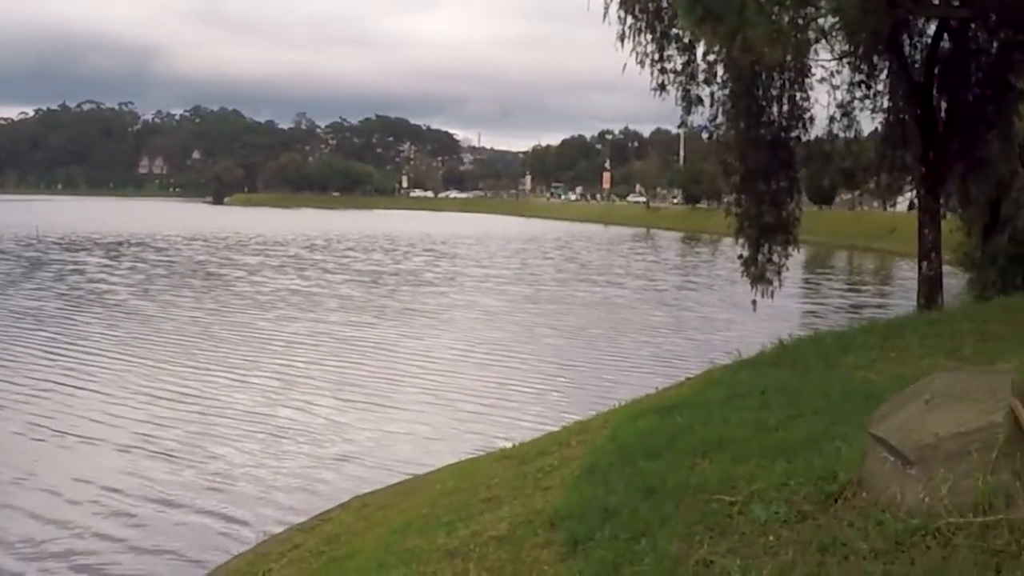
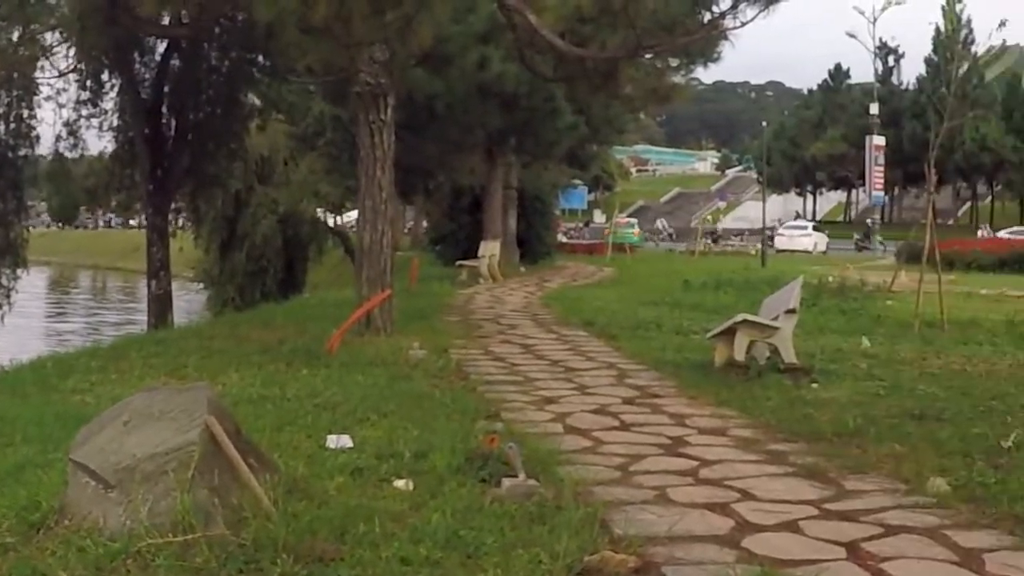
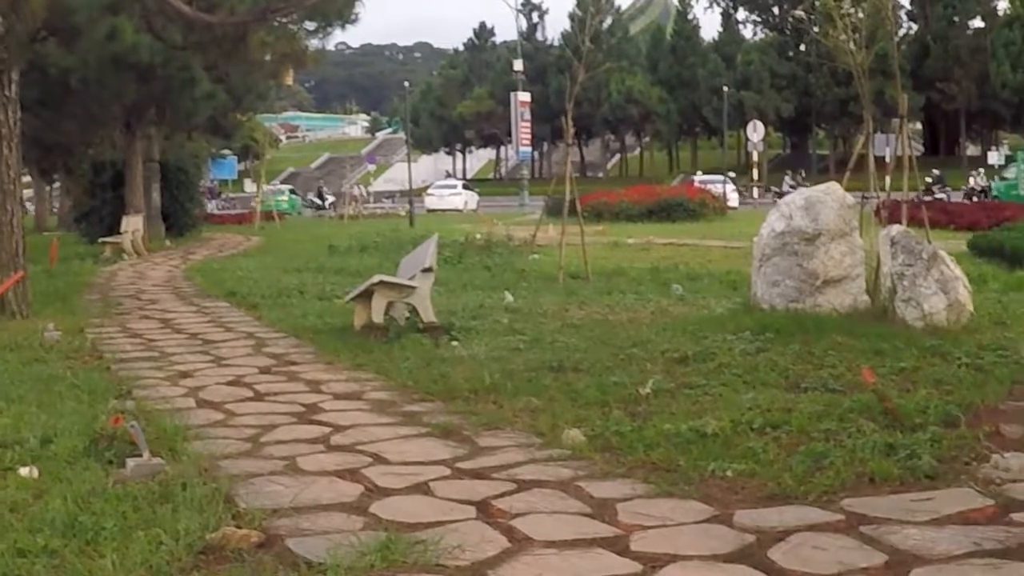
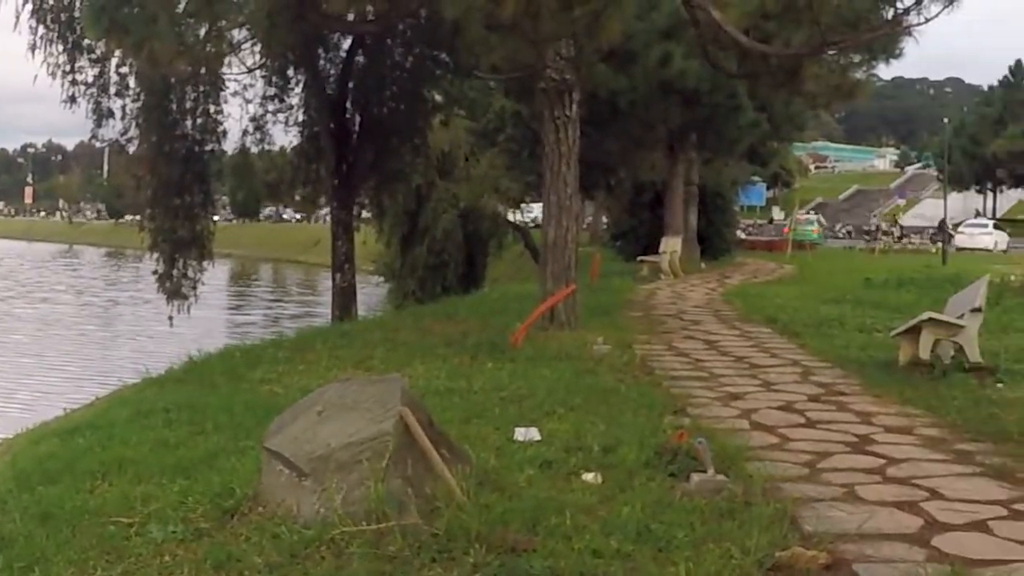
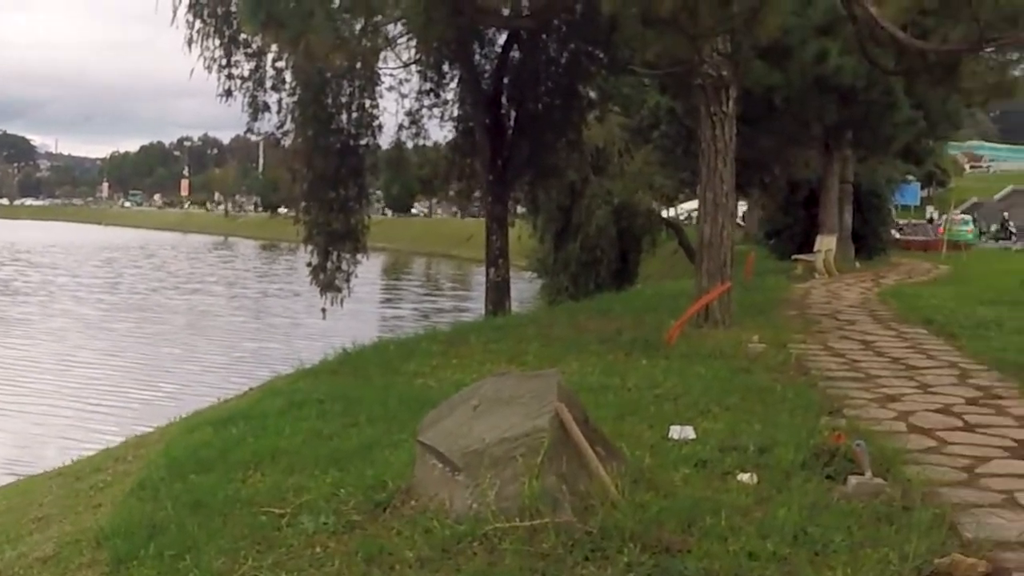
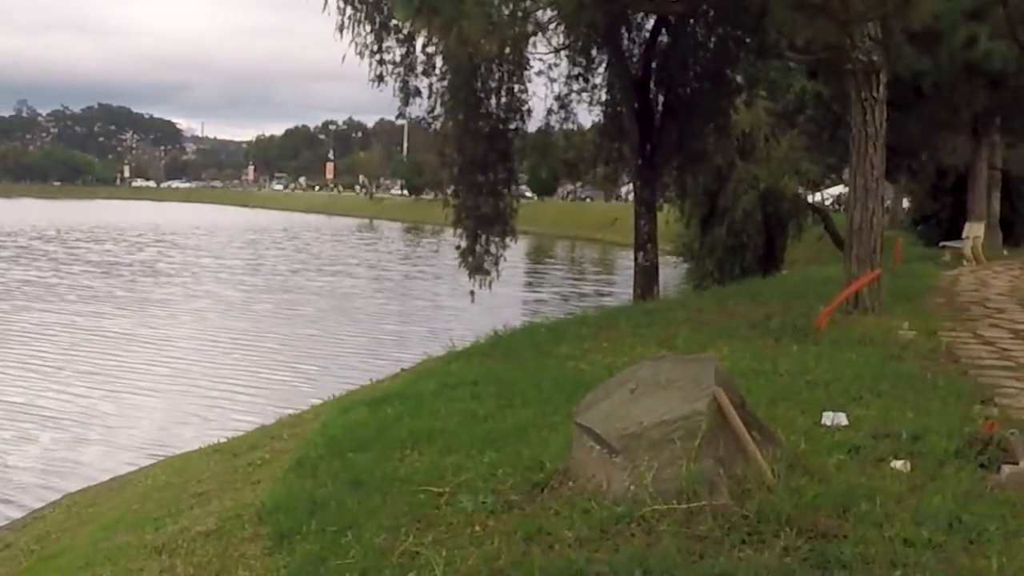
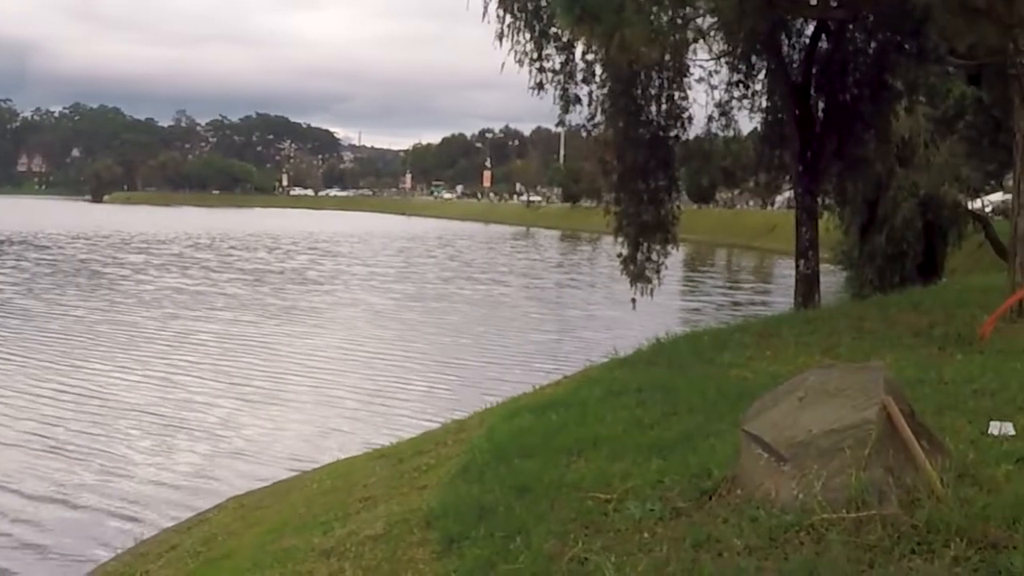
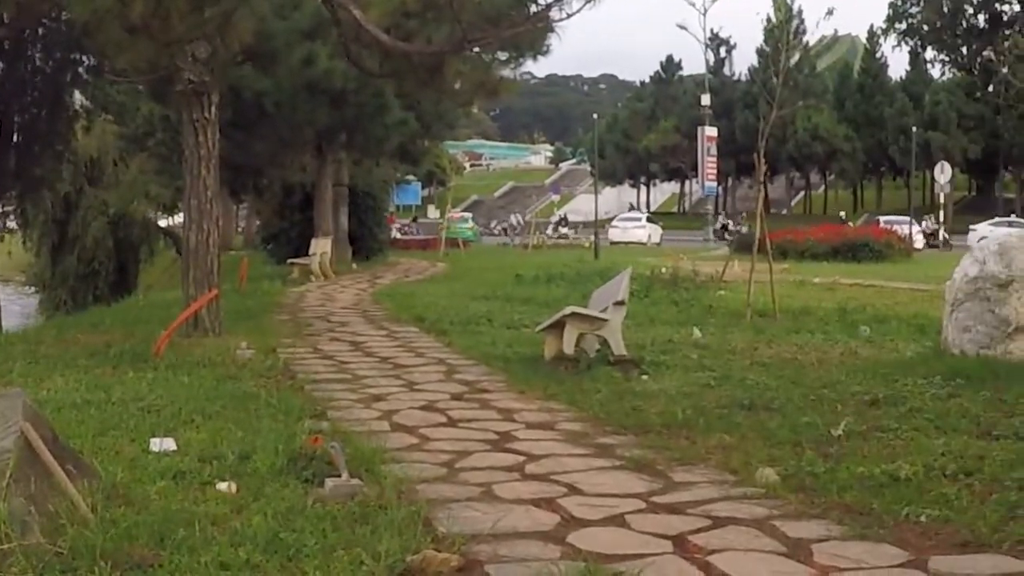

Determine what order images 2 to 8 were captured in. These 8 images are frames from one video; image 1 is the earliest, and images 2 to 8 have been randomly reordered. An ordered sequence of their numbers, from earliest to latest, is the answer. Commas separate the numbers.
7, 6, 5, 4, 2, 8, 3
